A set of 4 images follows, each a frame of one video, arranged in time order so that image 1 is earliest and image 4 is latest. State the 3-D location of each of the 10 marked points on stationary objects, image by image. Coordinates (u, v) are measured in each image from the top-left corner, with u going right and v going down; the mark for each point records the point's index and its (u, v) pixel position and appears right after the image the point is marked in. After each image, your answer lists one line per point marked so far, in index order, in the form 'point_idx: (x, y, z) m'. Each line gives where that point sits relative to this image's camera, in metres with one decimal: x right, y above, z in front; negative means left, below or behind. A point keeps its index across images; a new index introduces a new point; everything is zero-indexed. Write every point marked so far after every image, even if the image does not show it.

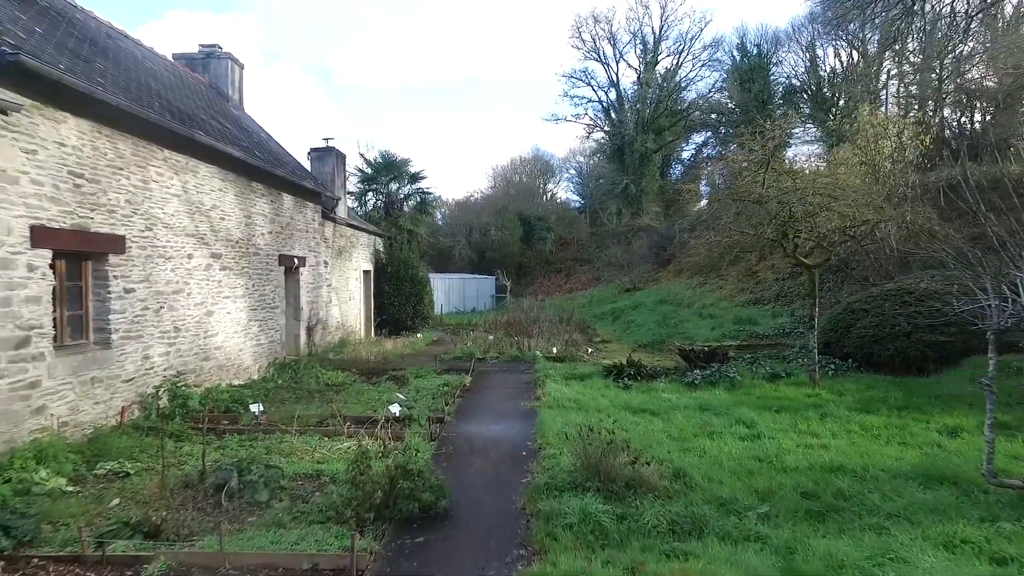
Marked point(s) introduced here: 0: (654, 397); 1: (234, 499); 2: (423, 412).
0: (+1.6, -1.2, +6.9) m
1: (-1.6, -1.3, +3.7) m
2: (-0.9, -1.2, +6.0) m
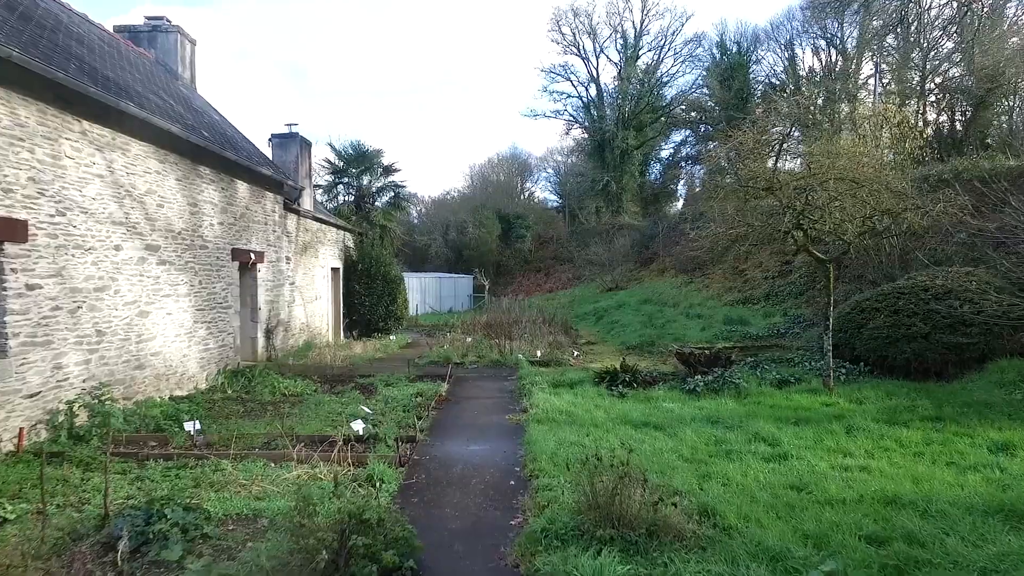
0: (+1.4, -1.2, +6.1) m
1: (-1.7, -1.2, +2.8) m
2: (-1.0, -1.2, +5.2) m
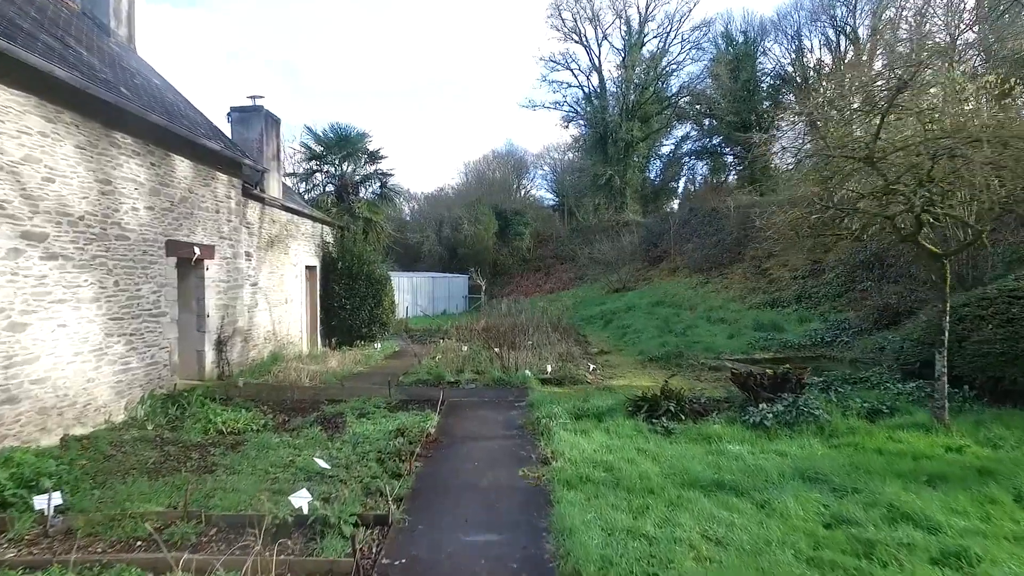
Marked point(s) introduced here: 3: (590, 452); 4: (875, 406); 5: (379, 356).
0: (+1.5, -1.2, +4.5) m
1: (-1.6, -1.2, +1.1) m
2: (-0.9, -1.2, +3.5) m
3: (+0.5, -1.1, +4.4) m
4: (+3.2, -1.0, +5.6) m
5: (-2.3, -1.2, +10.8) m
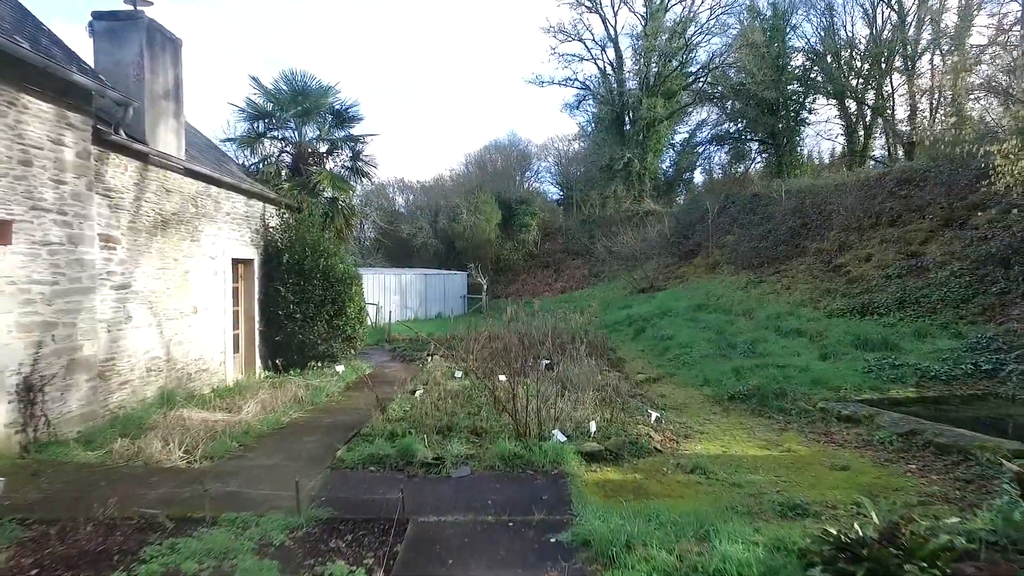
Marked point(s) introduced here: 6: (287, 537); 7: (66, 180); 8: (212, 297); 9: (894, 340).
0: (+1.6, -1.3, +1.2) m
1: (-1.4, -1.3, -2.1) m
2: (-0.7, -1.2, +0.3) m
3: (+0.7, -1.2, +1.2) m
4: (+3.4, -1.1, +2.3) m
5: (-2.1, -1.2, +7.6) m
6: (-1.1, -1.2, +3.1) m
7: (-3.5, +0.8, +4.9) m
8: (-3.4, -0.1, +7.3) m
9: (+5.3, -0.7, +8.7) m
